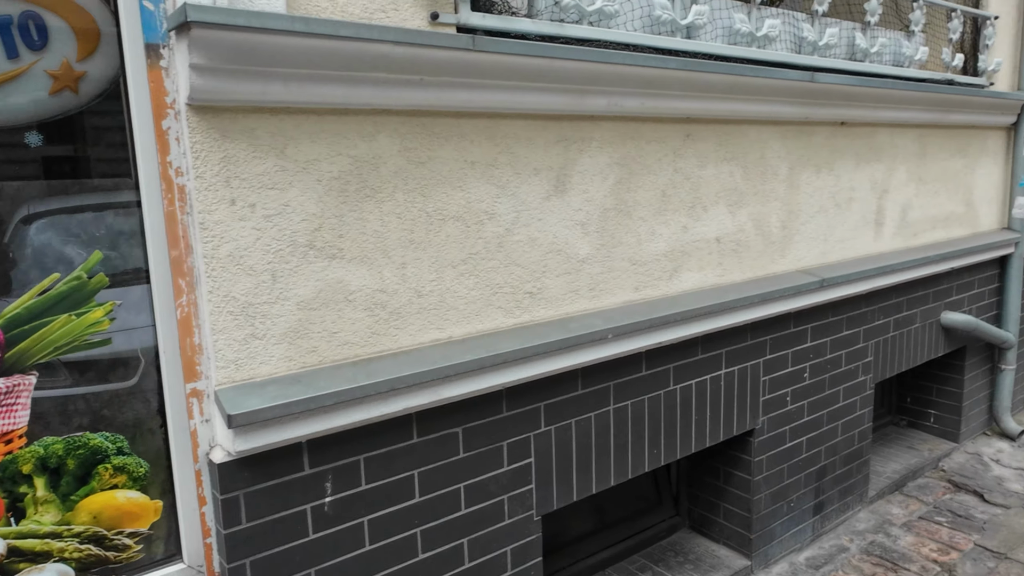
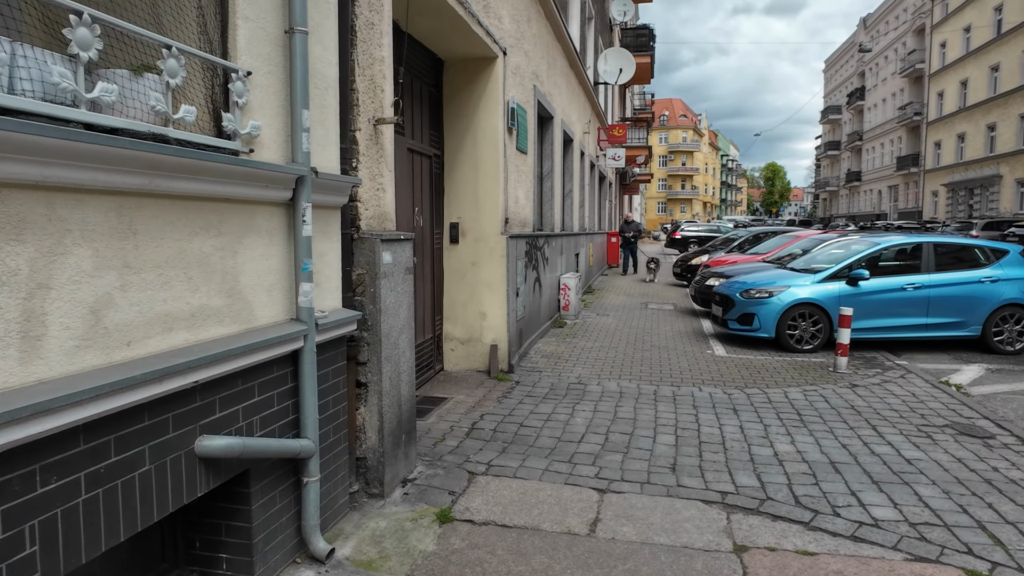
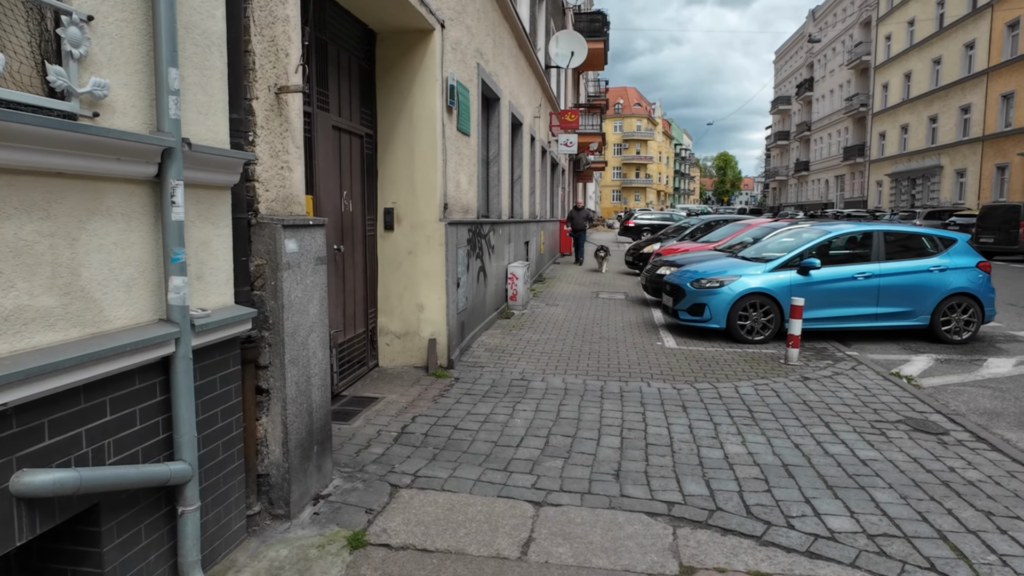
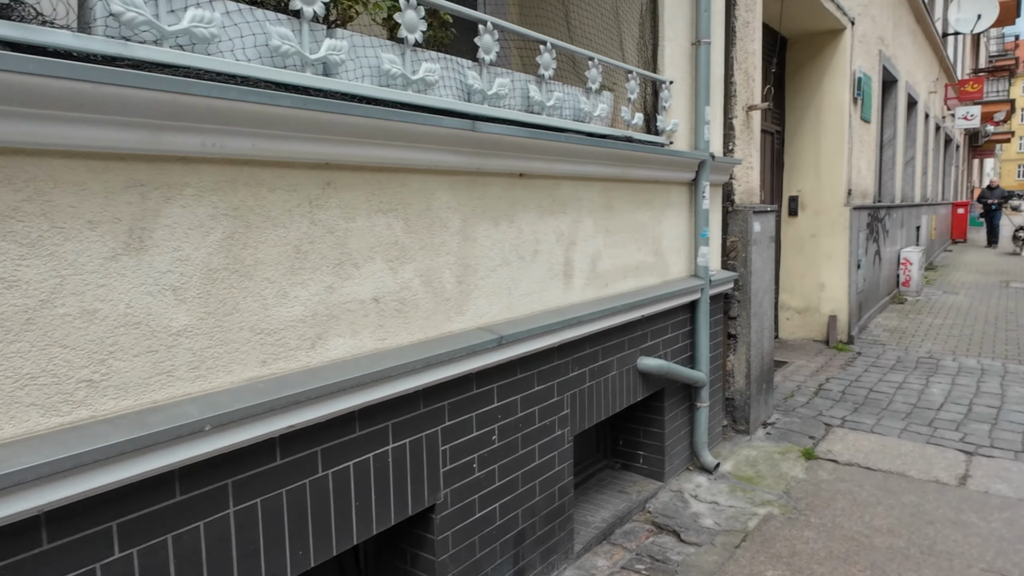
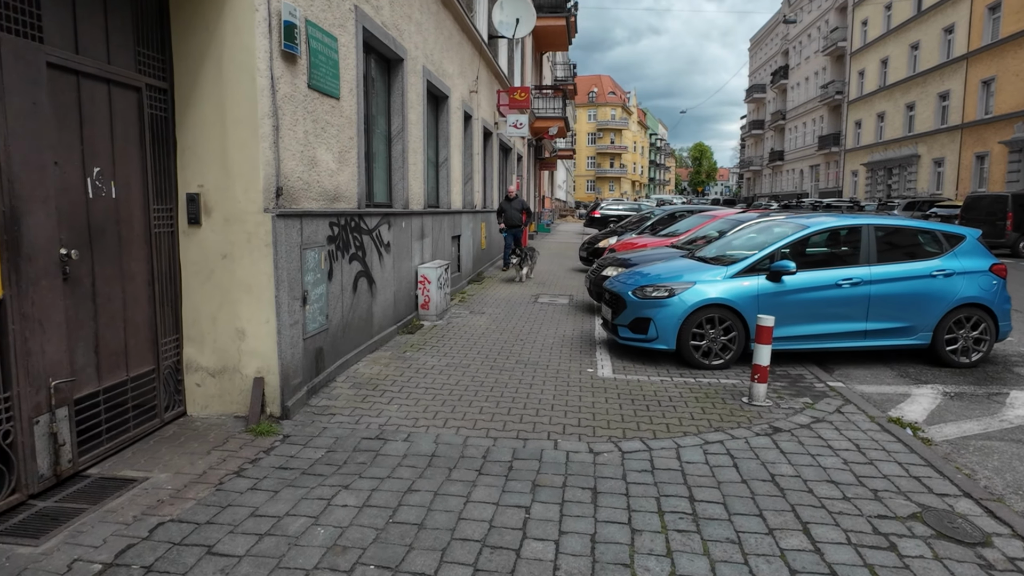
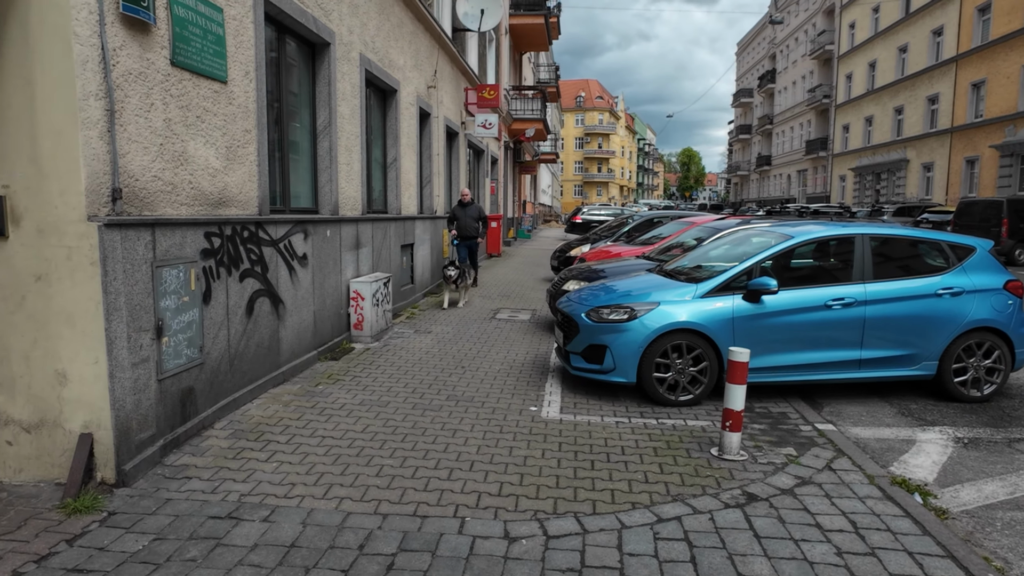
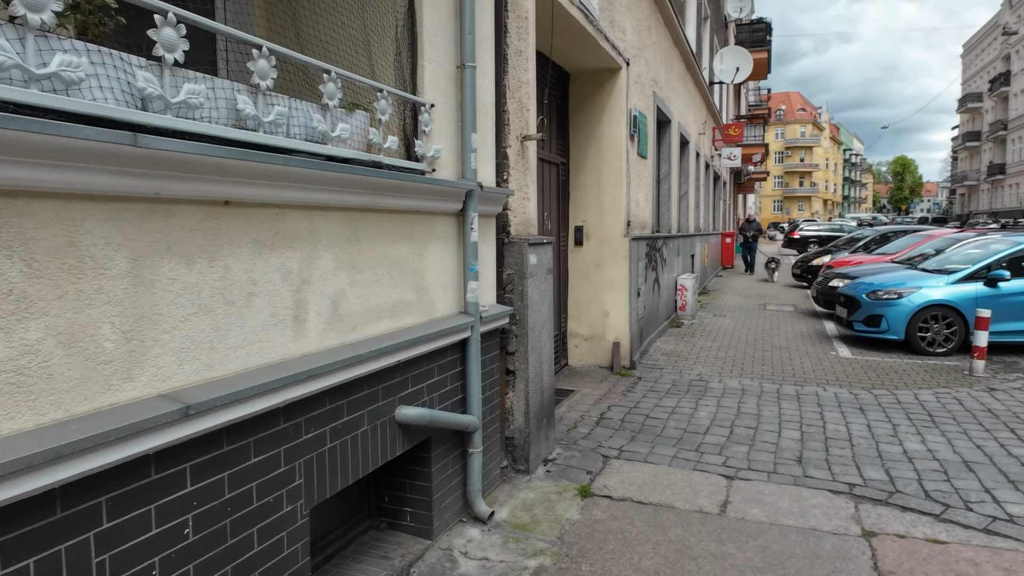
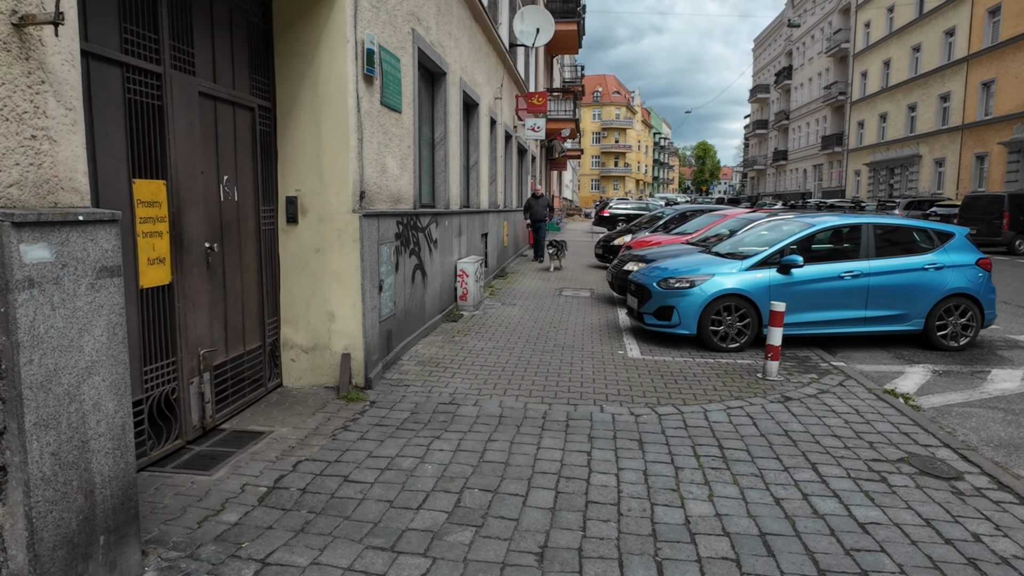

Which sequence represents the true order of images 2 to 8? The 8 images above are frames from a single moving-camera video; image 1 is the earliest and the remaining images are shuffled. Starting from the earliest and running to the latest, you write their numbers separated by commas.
4, 7, 2, 3, 8, 5, 6
